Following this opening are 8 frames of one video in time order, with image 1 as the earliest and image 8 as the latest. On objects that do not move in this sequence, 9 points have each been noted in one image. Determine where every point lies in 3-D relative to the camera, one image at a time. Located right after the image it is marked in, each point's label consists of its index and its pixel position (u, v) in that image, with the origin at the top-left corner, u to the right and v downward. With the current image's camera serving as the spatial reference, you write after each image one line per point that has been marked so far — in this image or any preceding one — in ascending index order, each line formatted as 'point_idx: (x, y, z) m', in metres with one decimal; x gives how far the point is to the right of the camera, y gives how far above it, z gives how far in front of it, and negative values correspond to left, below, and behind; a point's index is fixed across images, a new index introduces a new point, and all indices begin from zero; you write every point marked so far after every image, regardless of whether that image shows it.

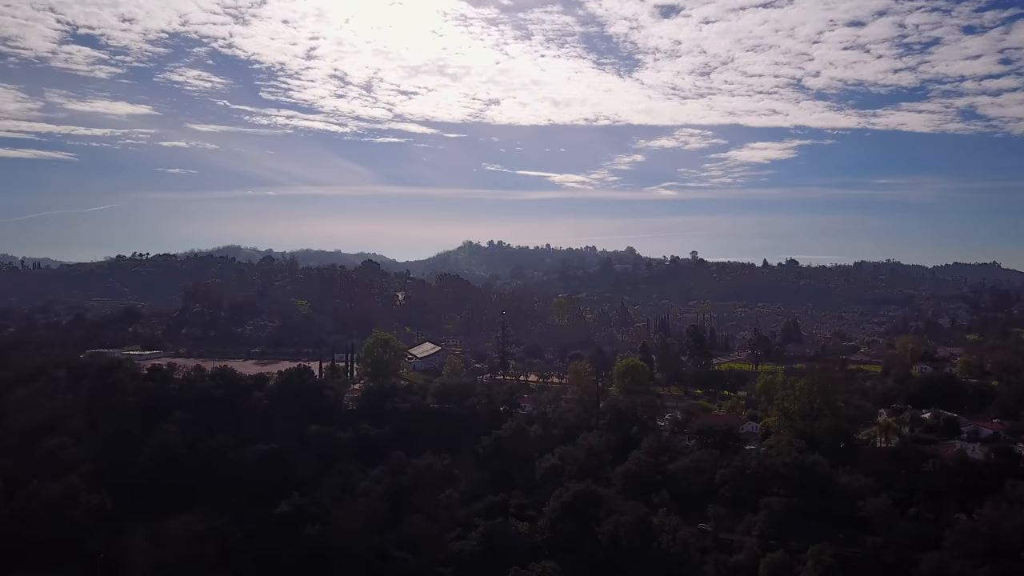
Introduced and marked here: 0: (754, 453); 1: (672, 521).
0: (+4.4, -2.9, +14.9) m
1: (+2.5, -3.7, +13.2) m
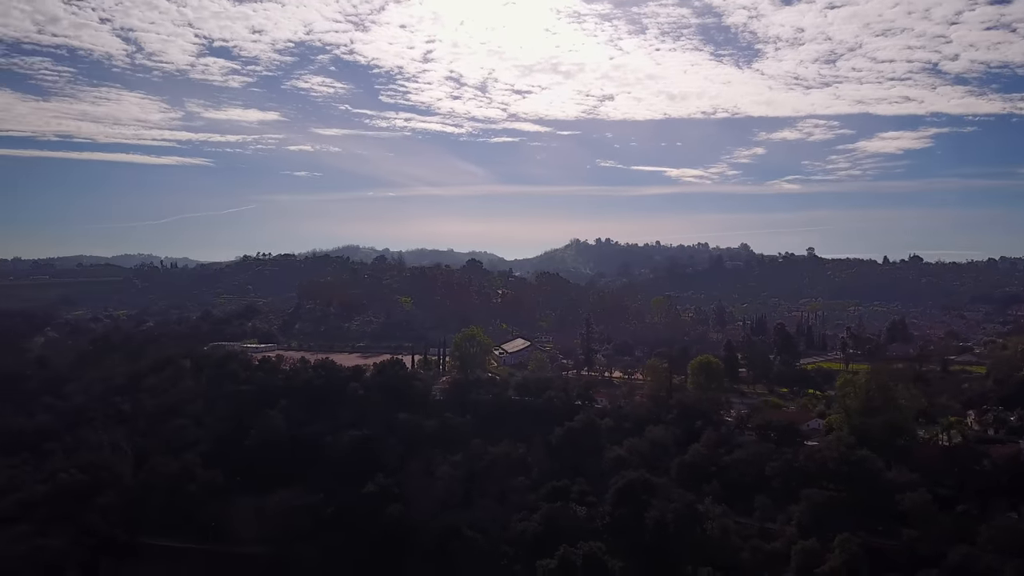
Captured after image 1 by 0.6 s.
0: (+5.5, -2.9, +15.2) m
1: (+3.4, -3.7, +13.8) m
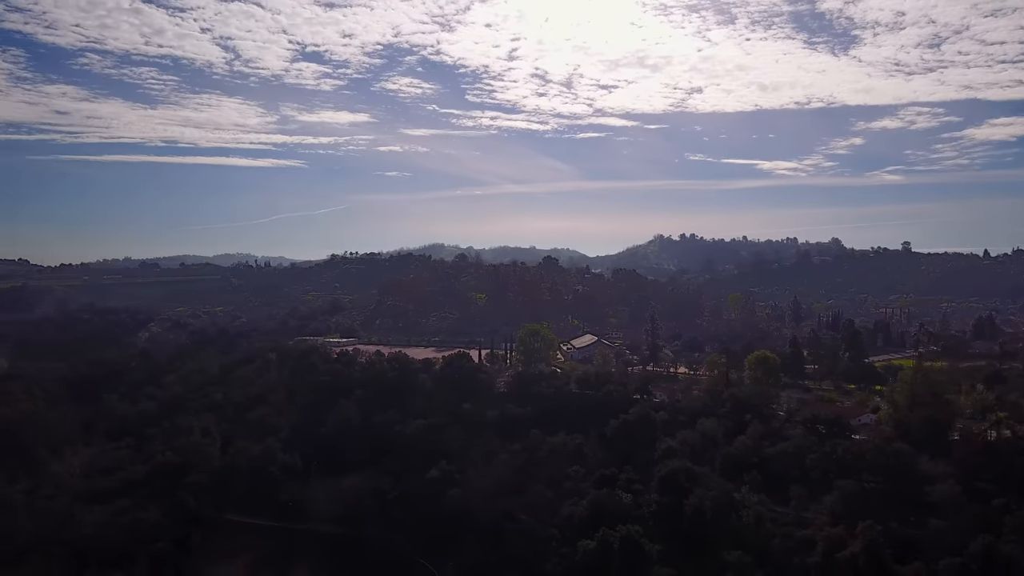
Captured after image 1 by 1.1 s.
0: (+6.4, -2.8, +15.5) m
1: (+4.2, -3.6, +14.3) m
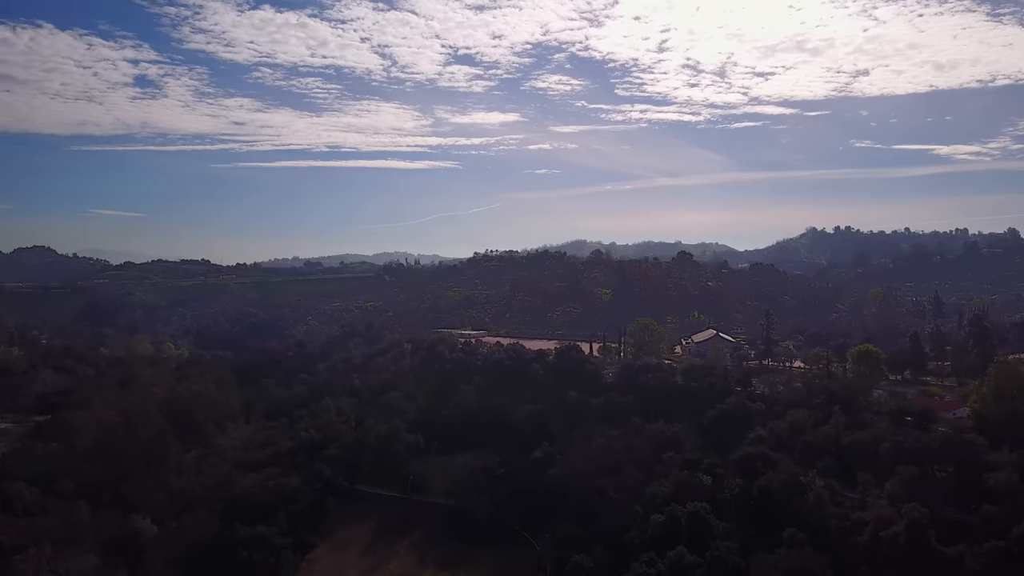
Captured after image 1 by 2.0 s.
0: (+8.0, -2.7, +15.8) m
1: (+5.6, -3.5, +15.0) m
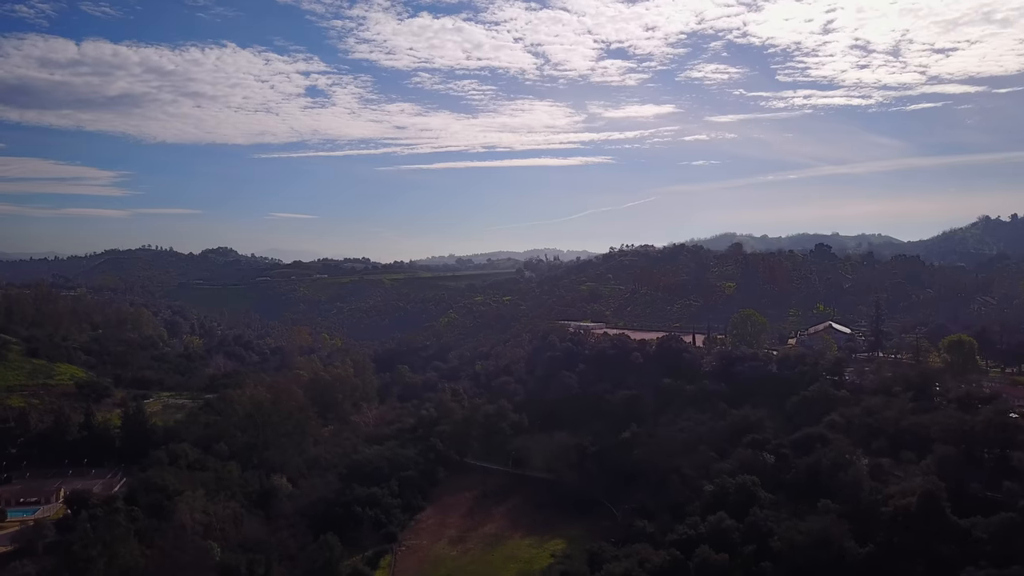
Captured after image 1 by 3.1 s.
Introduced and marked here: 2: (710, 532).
0: (+9.3, -2.5, +16.2) m
1: (+6.8, -3.3, +15.8) m
2: (+3.6, -4.4, +15.1) m
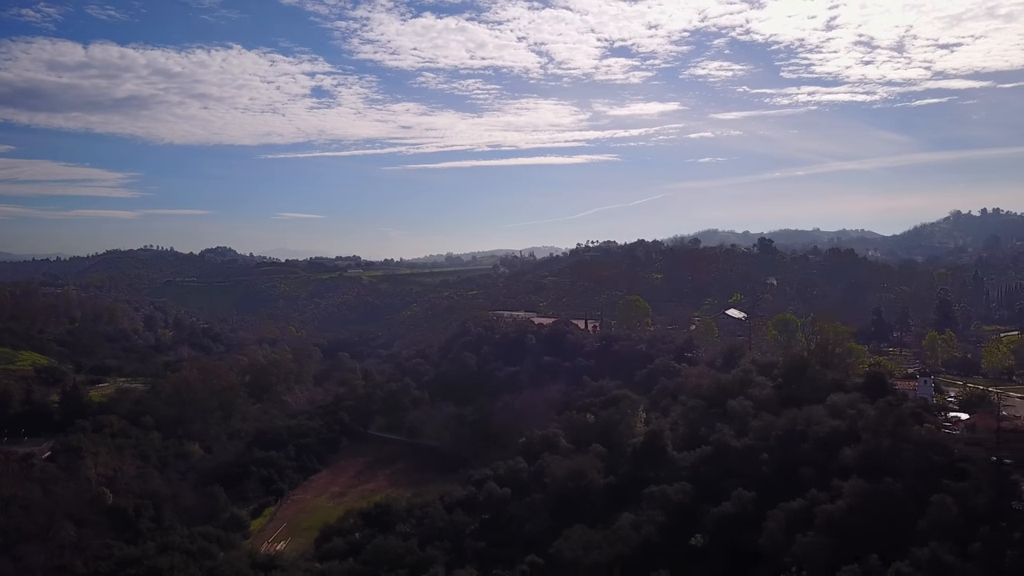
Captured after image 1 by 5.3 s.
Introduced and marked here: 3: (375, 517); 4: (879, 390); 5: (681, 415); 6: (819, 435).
0: (+5.5, -2.0, +19.1) m
1: (+3.0, -2.9, +18.8) m
2: (-0.2, -4.0, +18.1) m
3: (-2.9, -4.8, +17.2) m
4: (+6.7, -1.8, +15.0) m
5: (+3.6, -2.7, +17.3) m
6: (+5.1, -2.4, +13.6) m
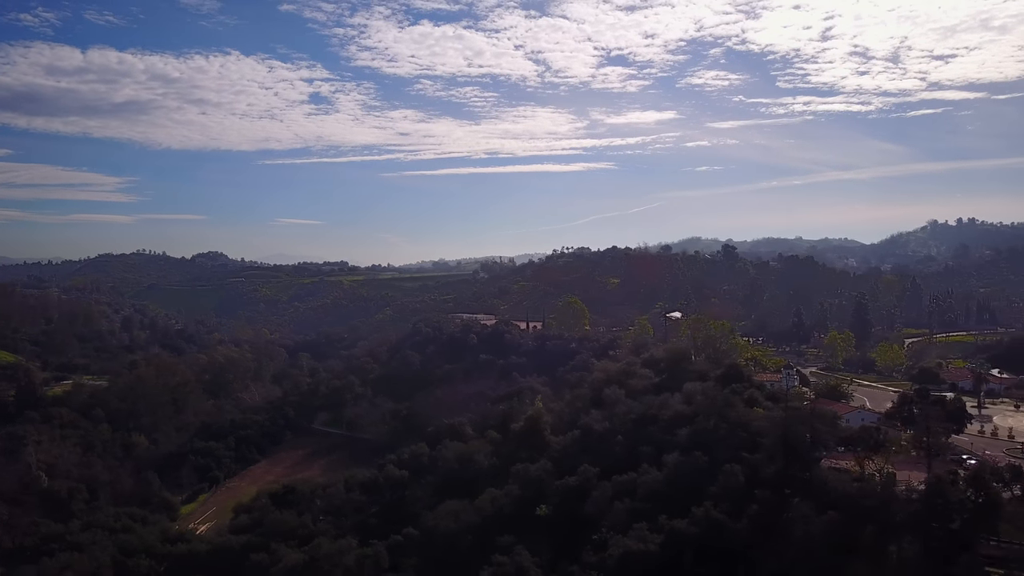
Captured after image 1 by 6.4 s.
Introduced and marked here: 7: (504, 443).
0: (+3.2, -2.0, +20.5) m
1: (+0.7, -2.8, +20.2) m
2: (-2.5, -4.0, +19.5) m
3: (-5.2, -4.7, +18.5) m
4: (+4.4, -1.8, +16.4) m
5: (+1.3, -2.7, +18.7) m
6: (+2.8, -2.4, +15.0) m
7: (-0.2, -3.4, +17.9) m
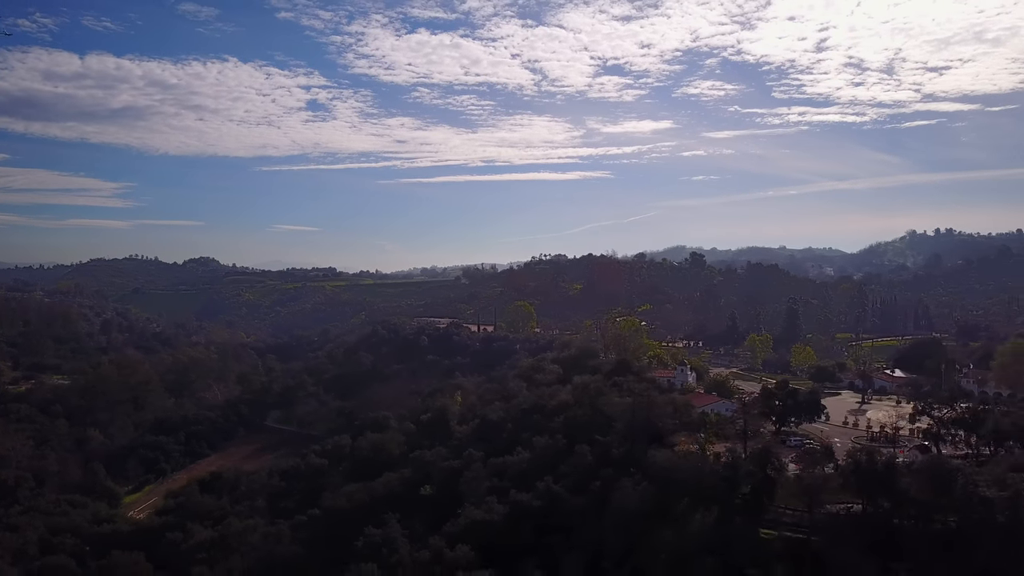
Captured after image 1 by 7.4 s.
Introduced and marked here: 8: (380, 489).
0: (+1.1, -2.1, +21.7) m
1: (-1.4, -2.9, +21.4) m
2: (-4.6, -4.0, +20.7) m
3: (-7.3, -4.7, +19.7) m
4: (+2.4, -1.8, +17.7) m
5: (-0.8, -2.7, +19.9) m
6: (+0.7, -2.4, +16.2) m
7: (-2.2, -3.4, +19.1) m
8: (-2.5, -3.8, +15.3) m
